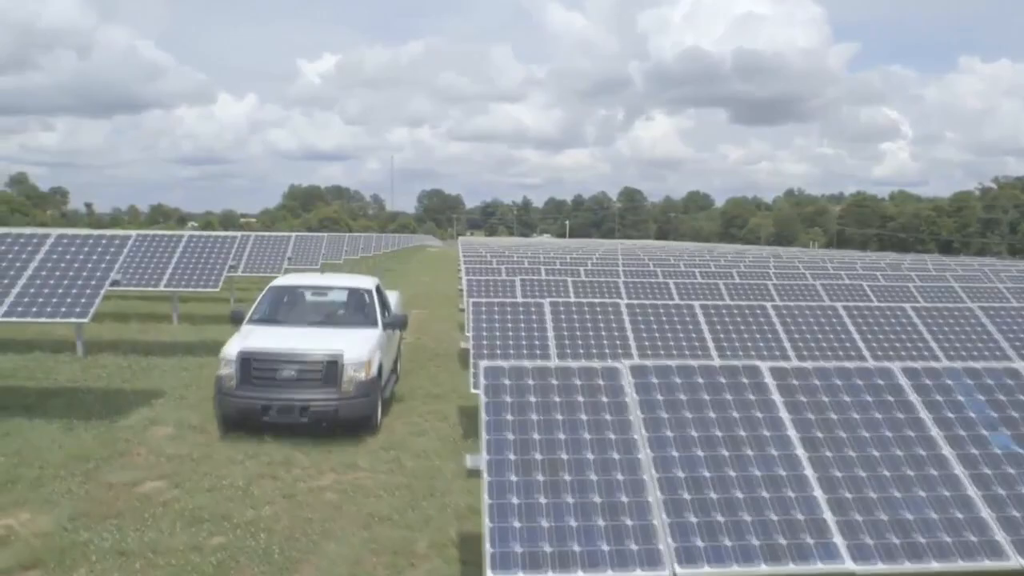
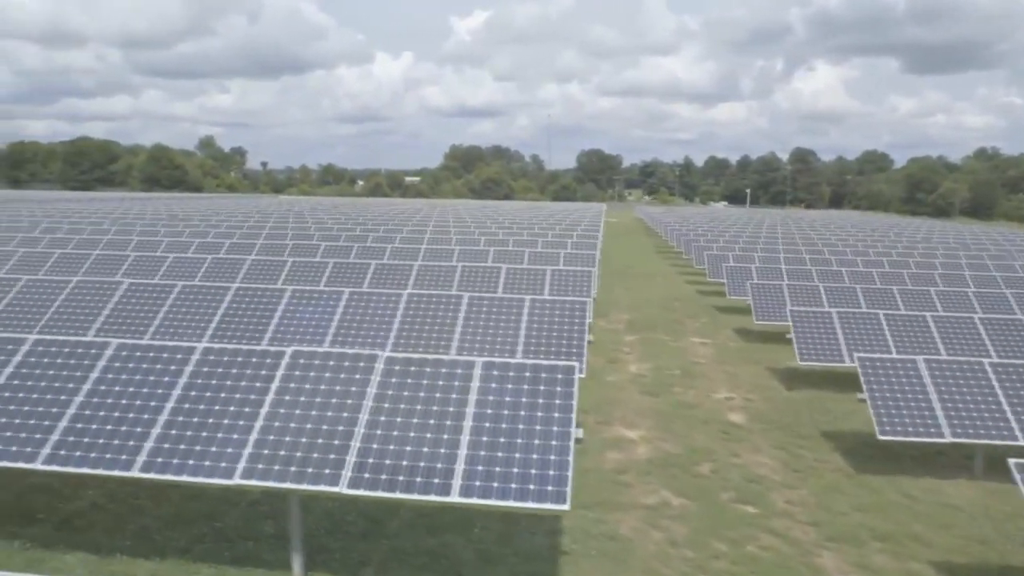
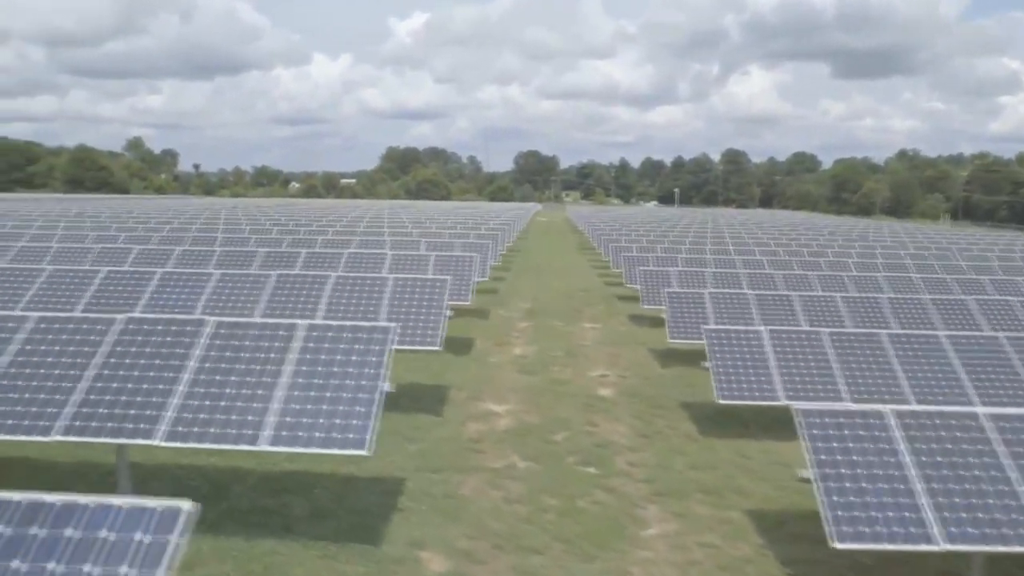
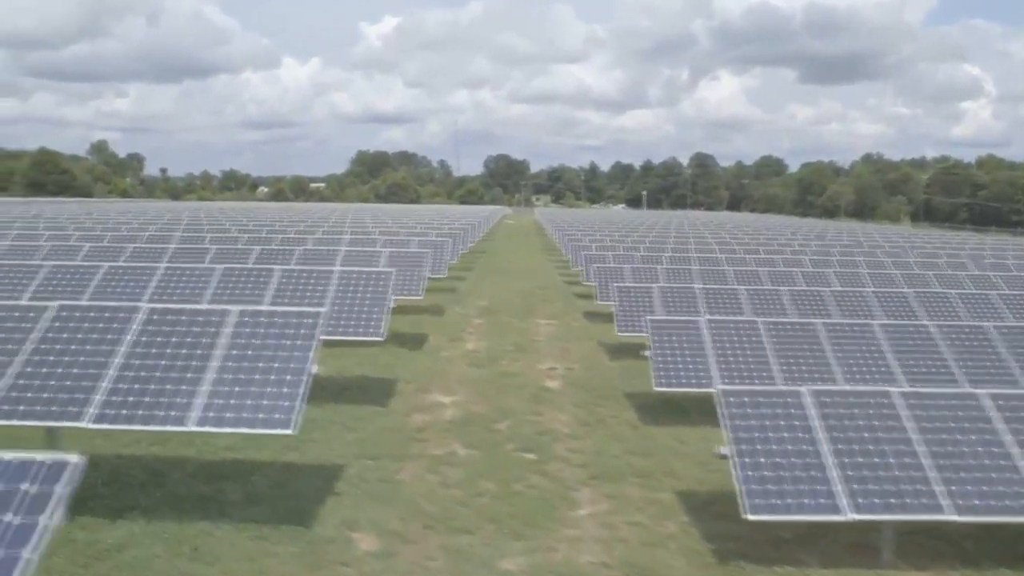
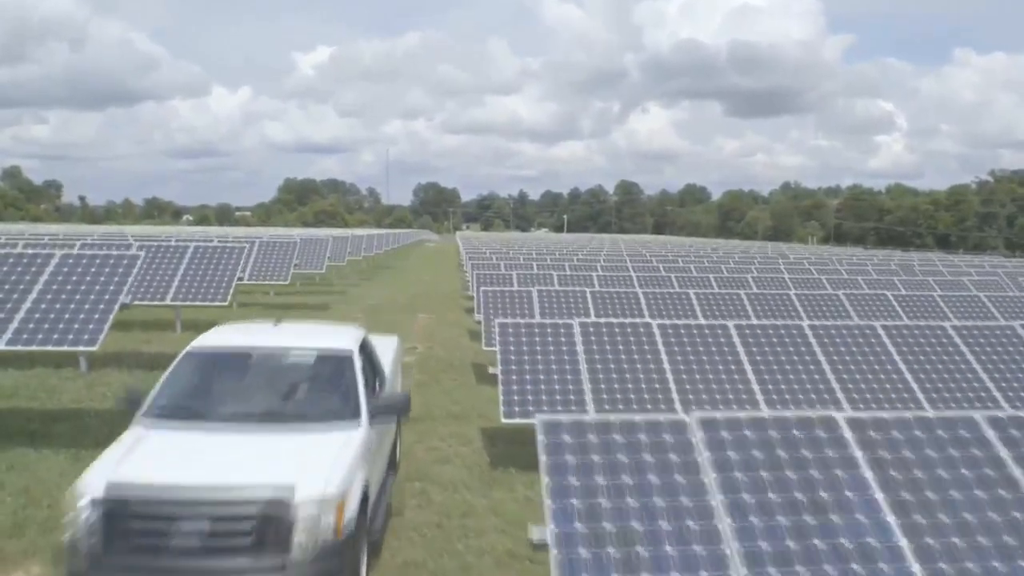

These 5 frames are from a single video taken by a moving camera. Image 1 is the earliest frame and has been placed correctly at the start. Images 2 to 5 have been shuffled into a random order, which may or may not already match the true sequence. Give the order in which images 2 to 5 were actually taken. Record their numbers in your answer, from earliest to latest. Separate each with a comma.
5, 4, 3, 2
